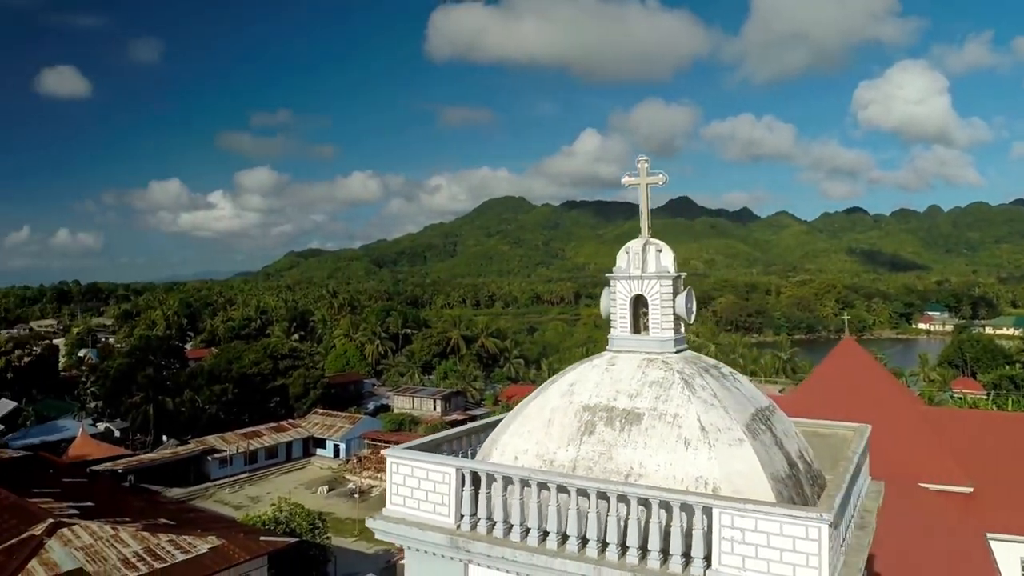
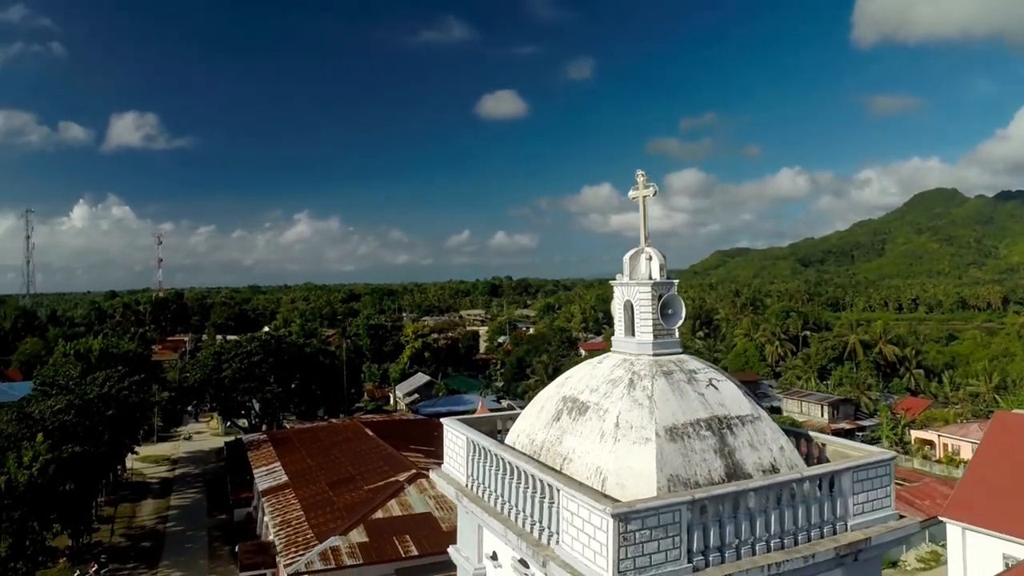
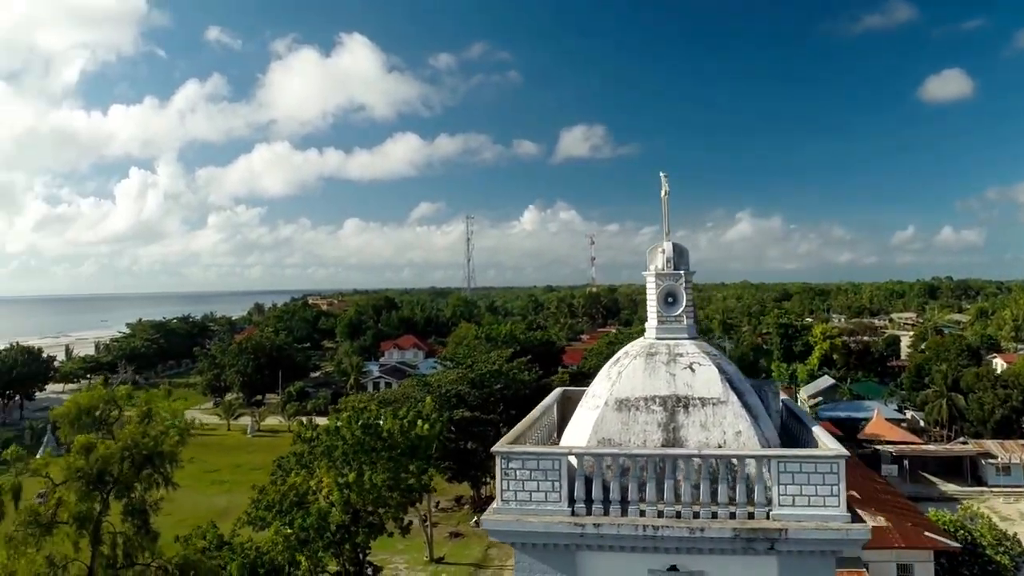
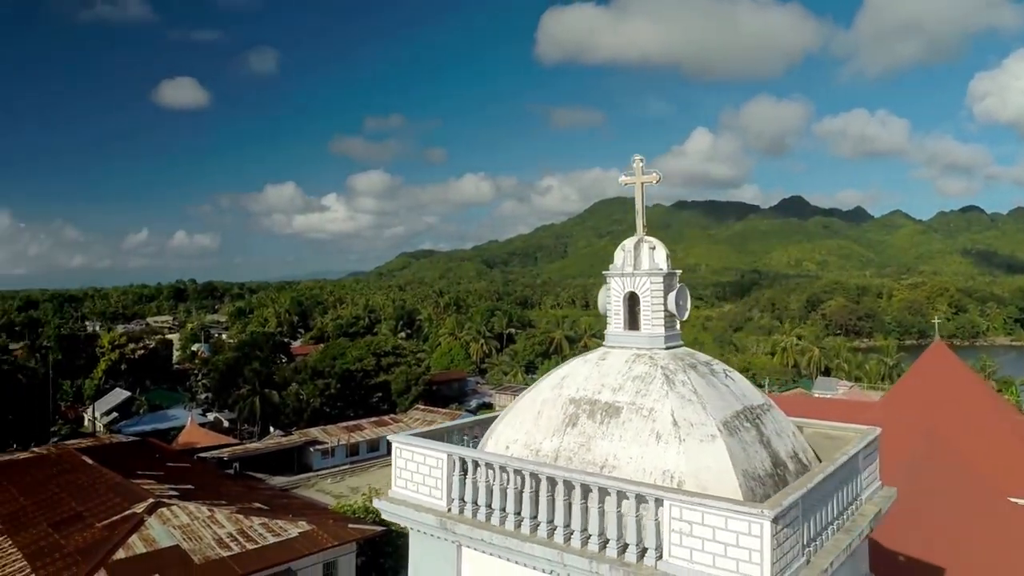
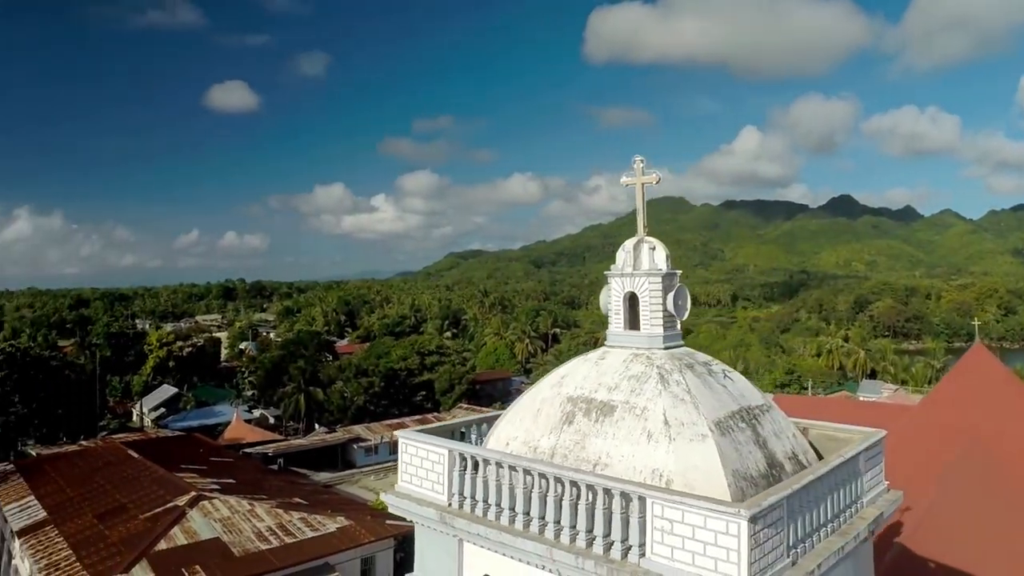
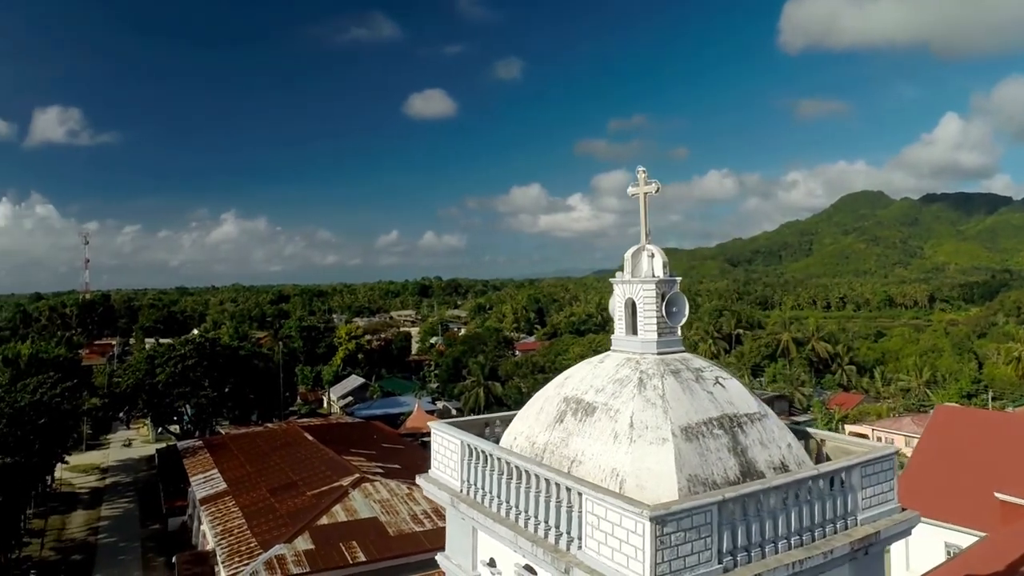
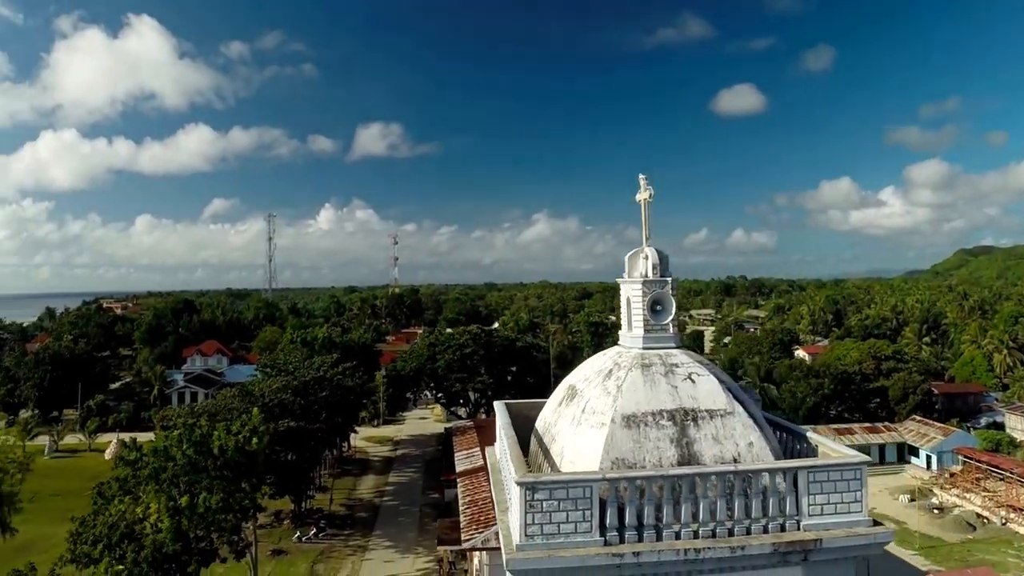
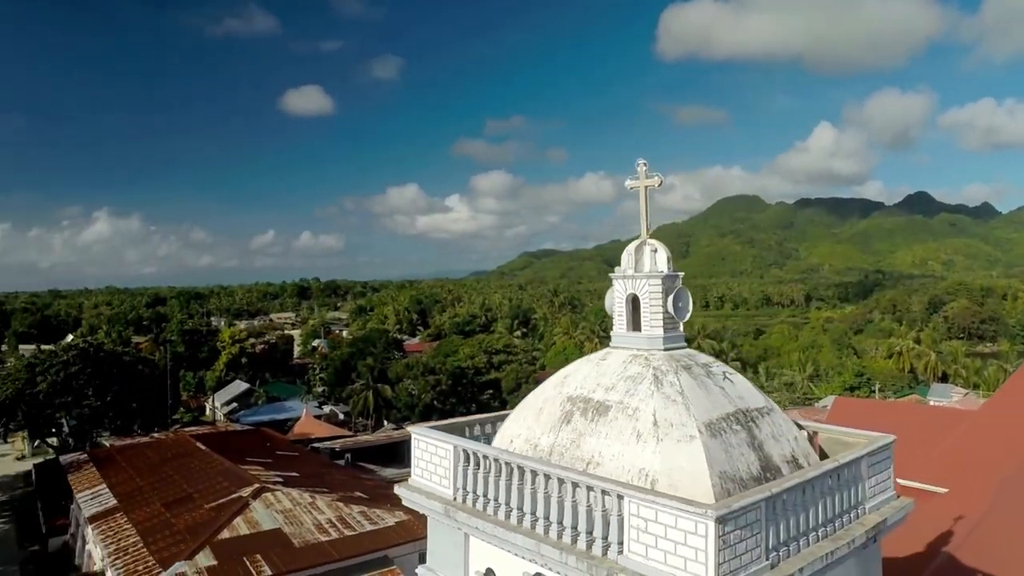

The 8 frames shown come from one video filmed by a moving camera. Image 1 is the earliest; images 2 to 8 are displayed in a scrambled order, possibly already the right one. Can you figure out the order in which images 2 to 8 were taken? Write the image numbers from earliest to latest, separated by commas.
4, 5, 8, 6, 2, 7, 3
